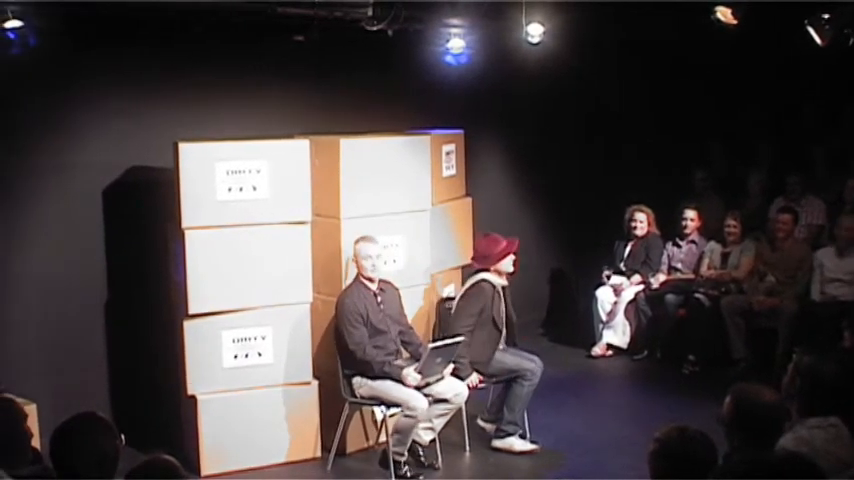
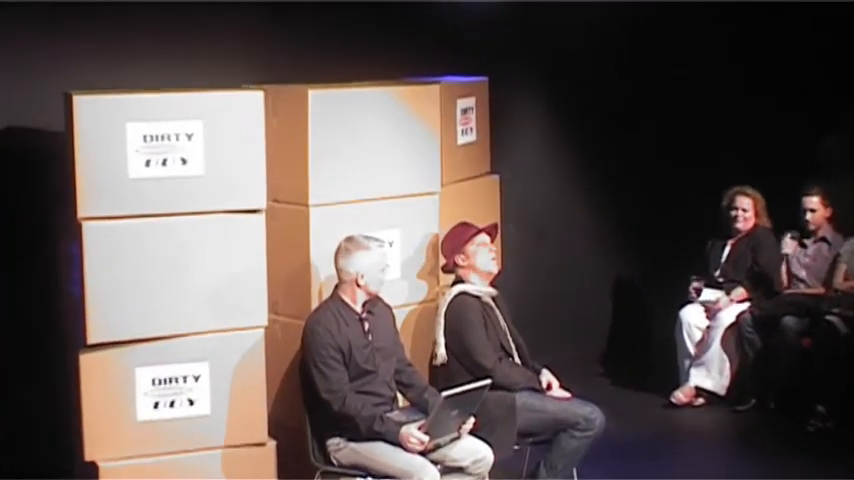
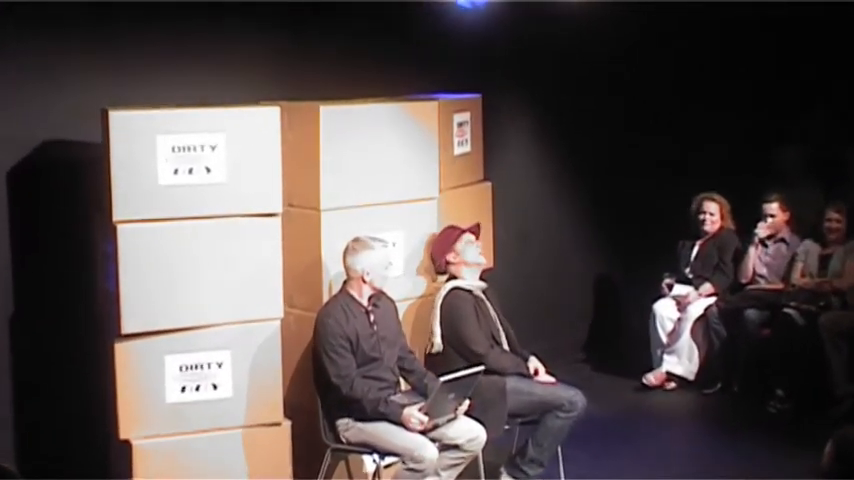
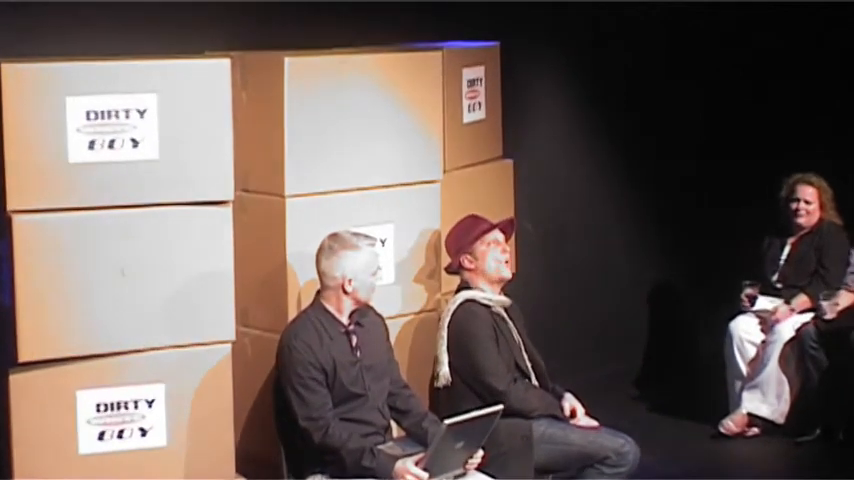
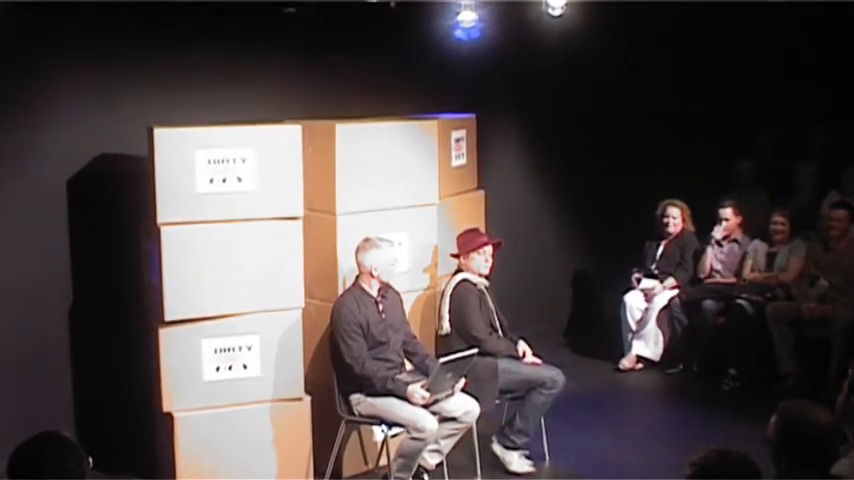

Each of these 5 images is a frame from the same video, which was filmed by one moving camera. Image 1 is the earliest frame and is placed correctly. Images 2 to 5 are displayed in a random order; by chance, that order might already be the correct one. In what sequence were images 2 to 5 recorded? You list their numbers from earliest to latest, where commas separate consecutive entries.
5, 3, 2, 4
